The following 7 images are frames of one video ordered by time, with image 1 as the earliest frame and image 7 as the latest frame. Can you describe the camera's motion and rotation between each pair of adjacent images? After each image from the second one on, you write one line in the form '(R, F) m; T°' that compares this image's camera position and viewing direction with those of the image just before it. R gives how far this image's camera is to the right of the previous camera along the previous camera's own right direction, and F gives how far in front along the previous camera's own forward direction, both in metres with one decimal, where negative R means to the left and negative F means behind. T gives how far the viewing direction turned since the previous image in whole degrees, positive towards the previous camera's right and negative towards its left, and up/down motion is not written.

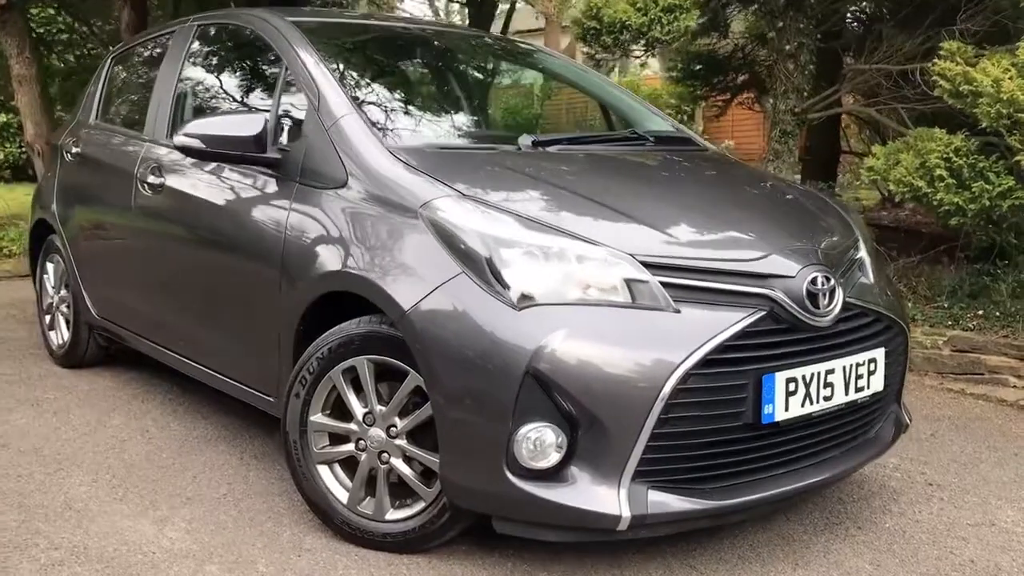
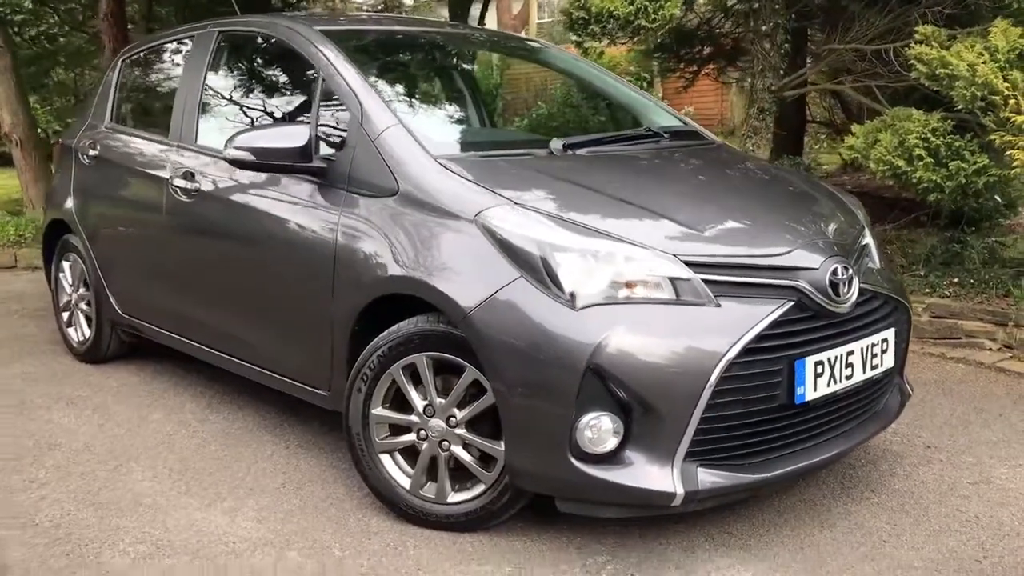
(-0.3, -0.2) m; +3°
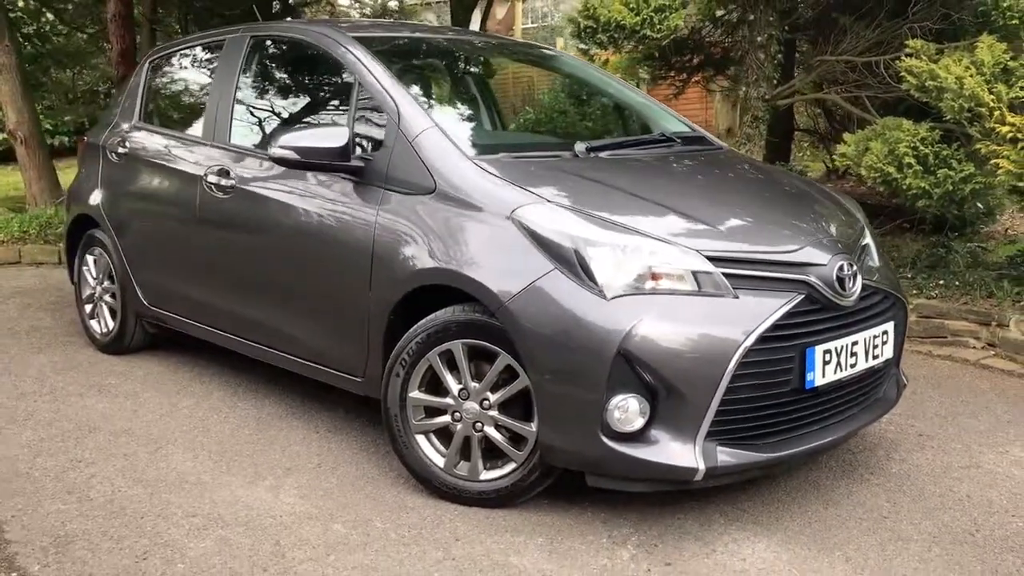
(-0.2, -0.2) m; +1°
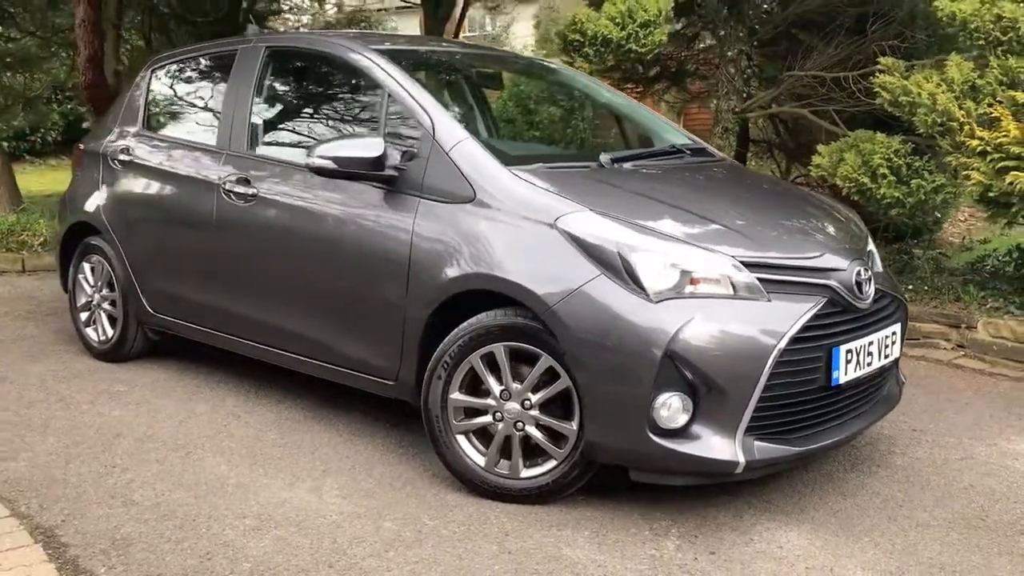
(-0.4, -0.1) m; +4°
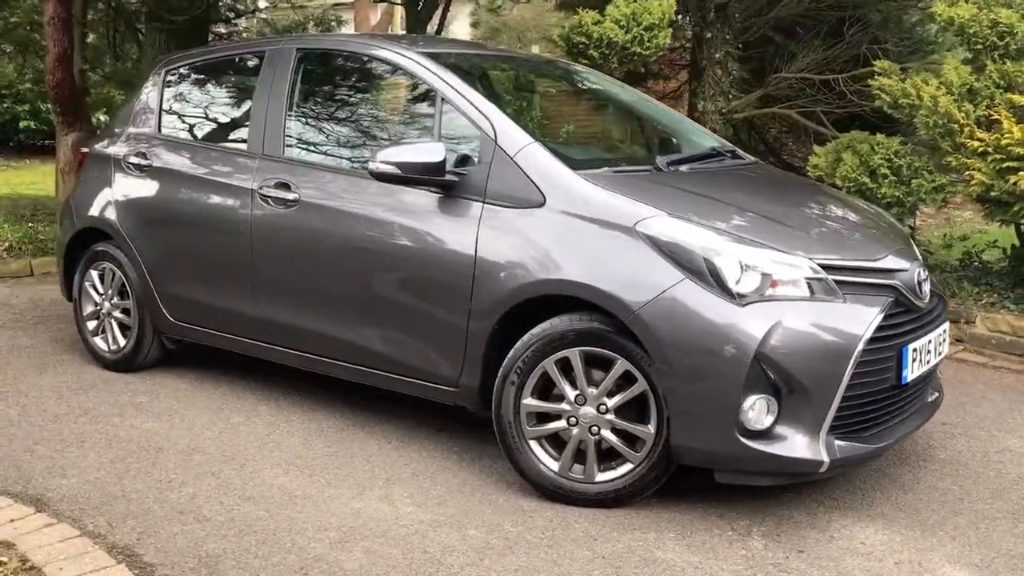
(-0.5, 0.0) m; +4°
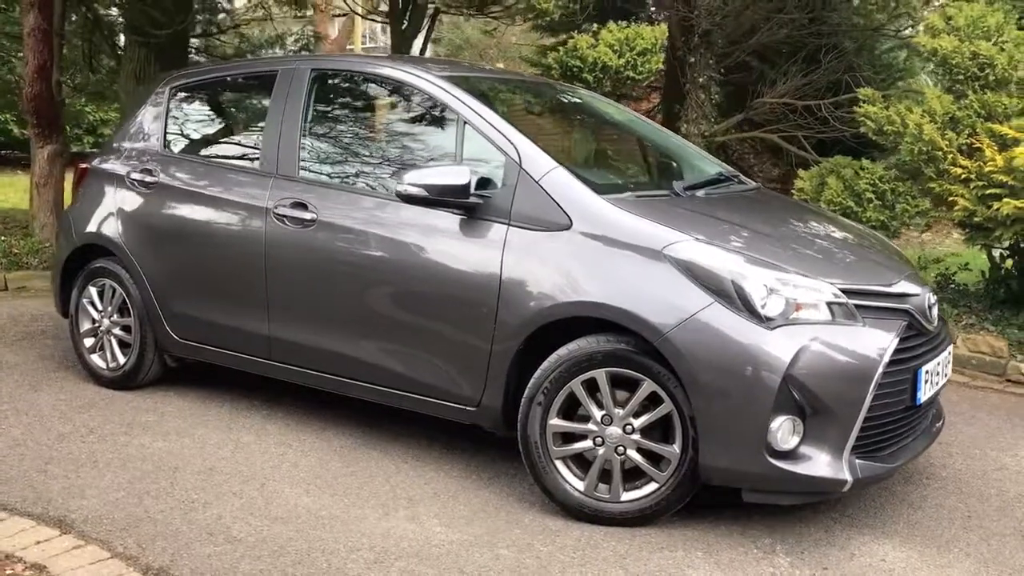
(-0.3, 0.0) m; +3°
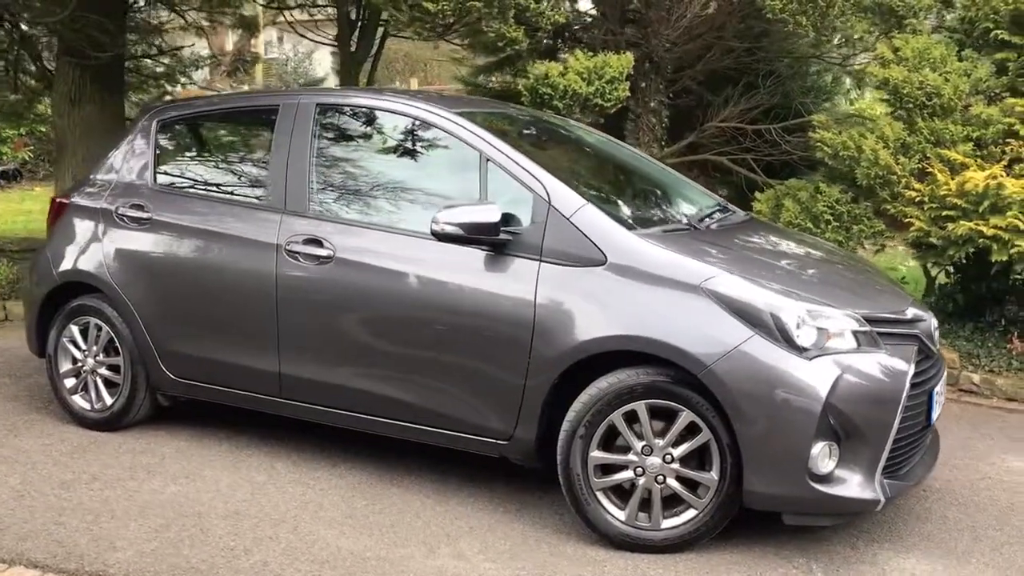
(-0.5, 0.0) m; +6°
